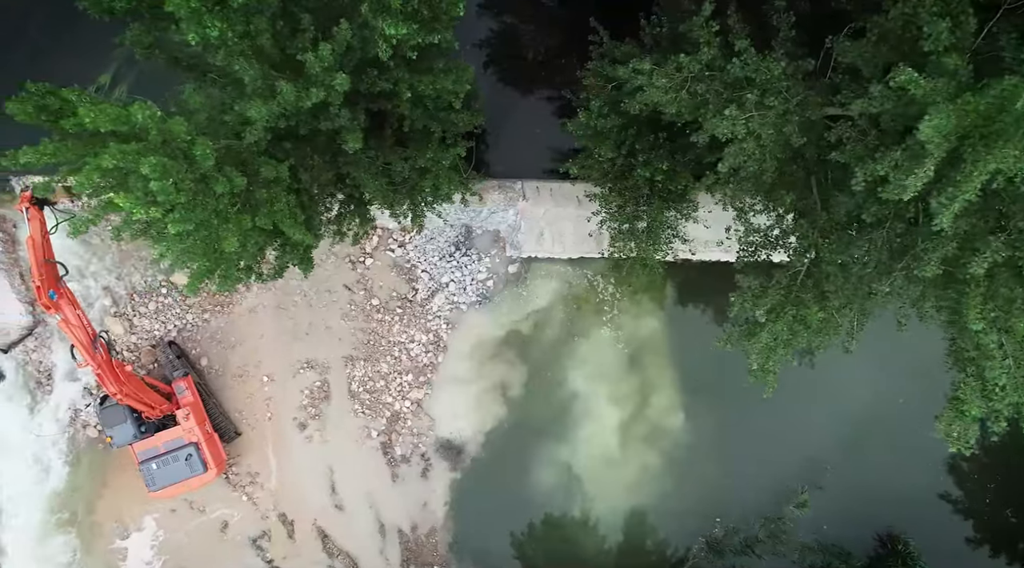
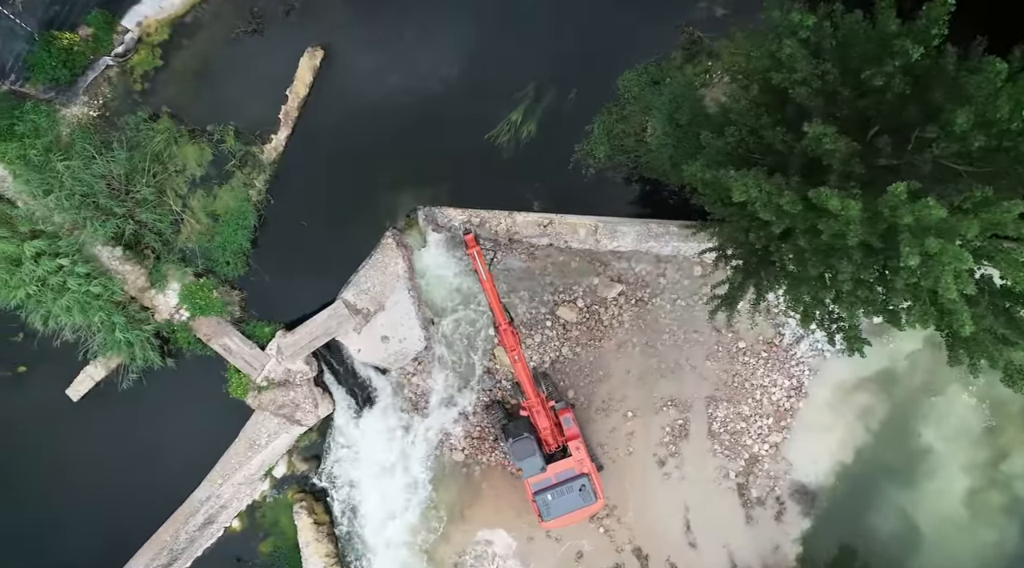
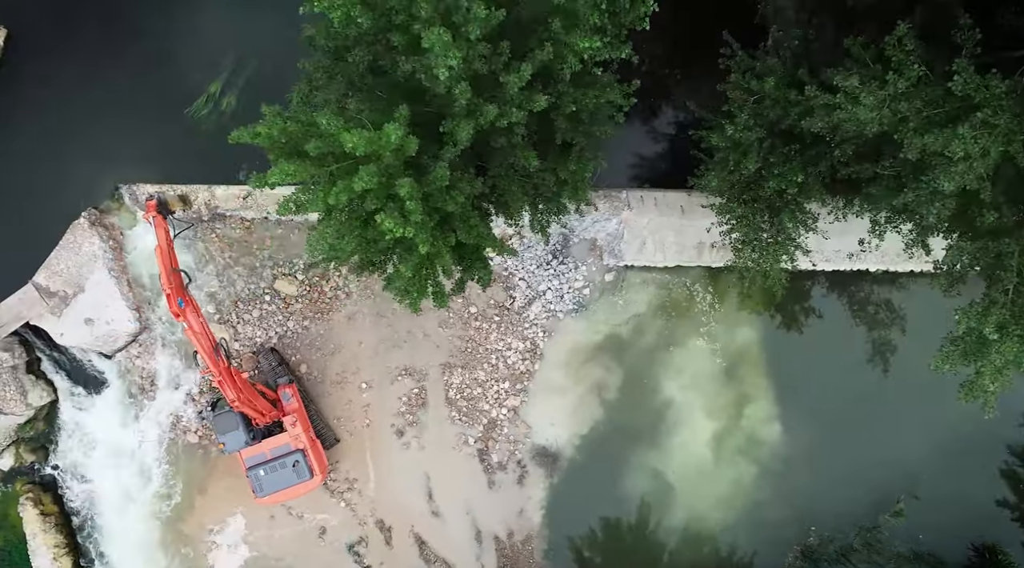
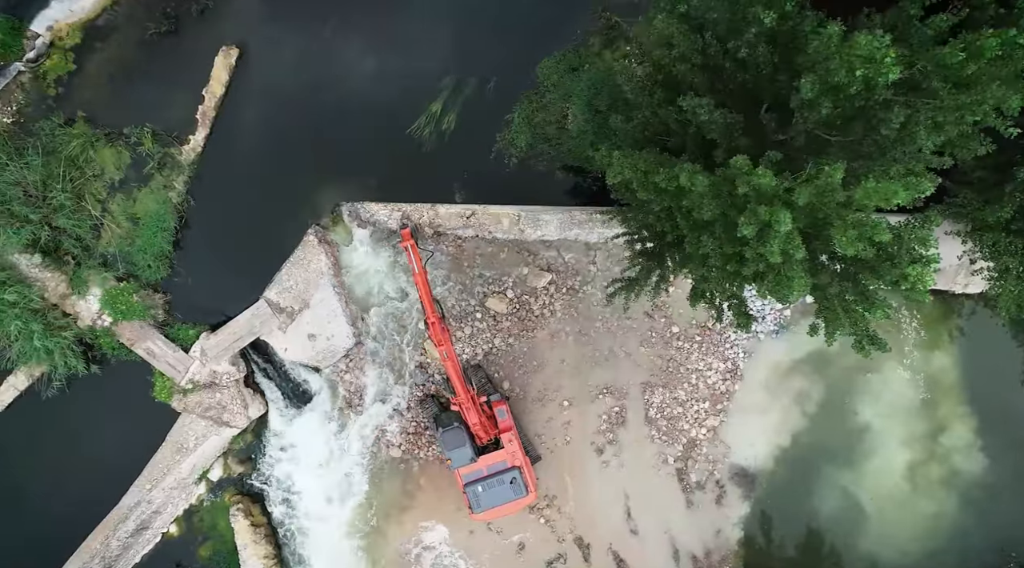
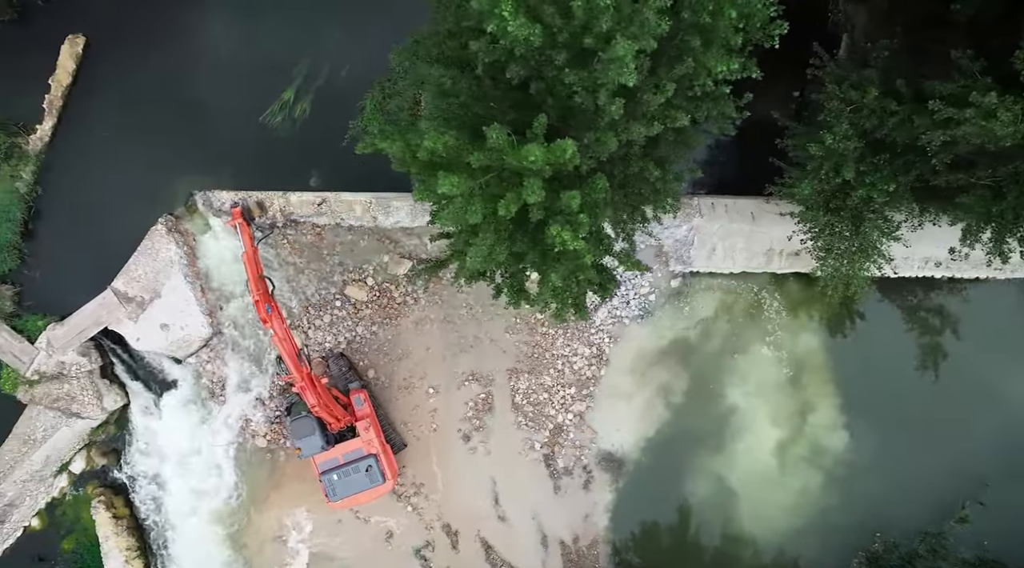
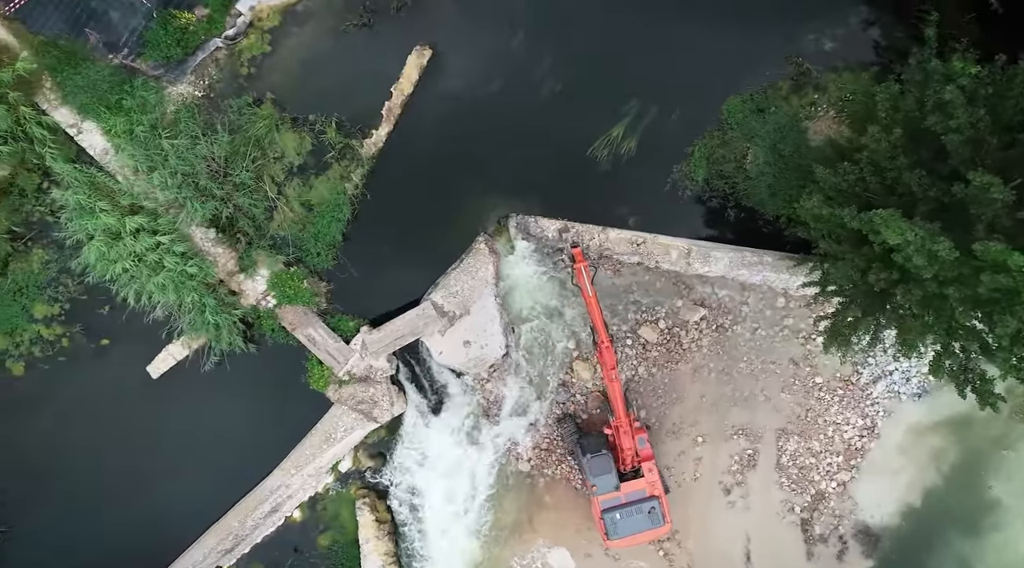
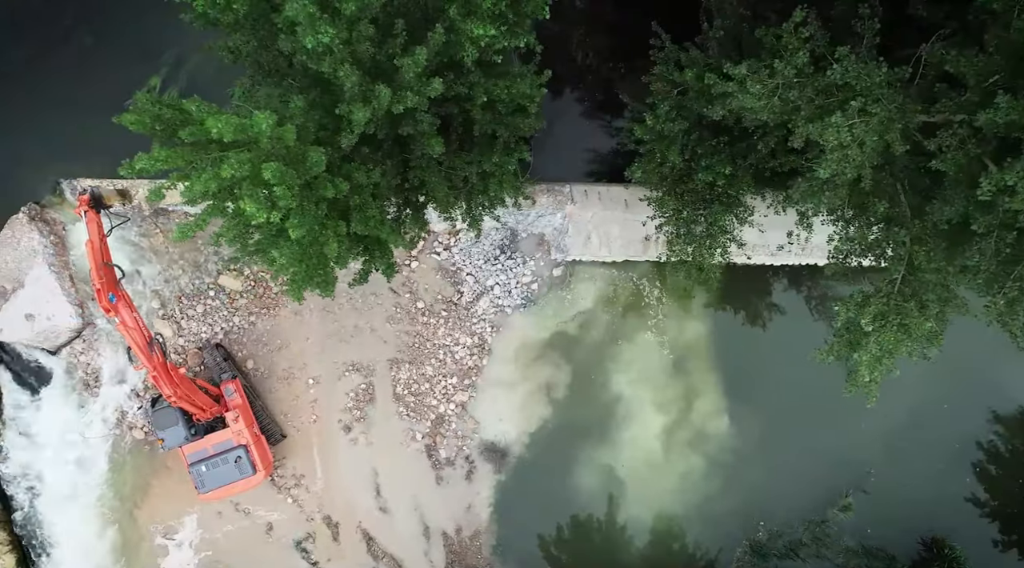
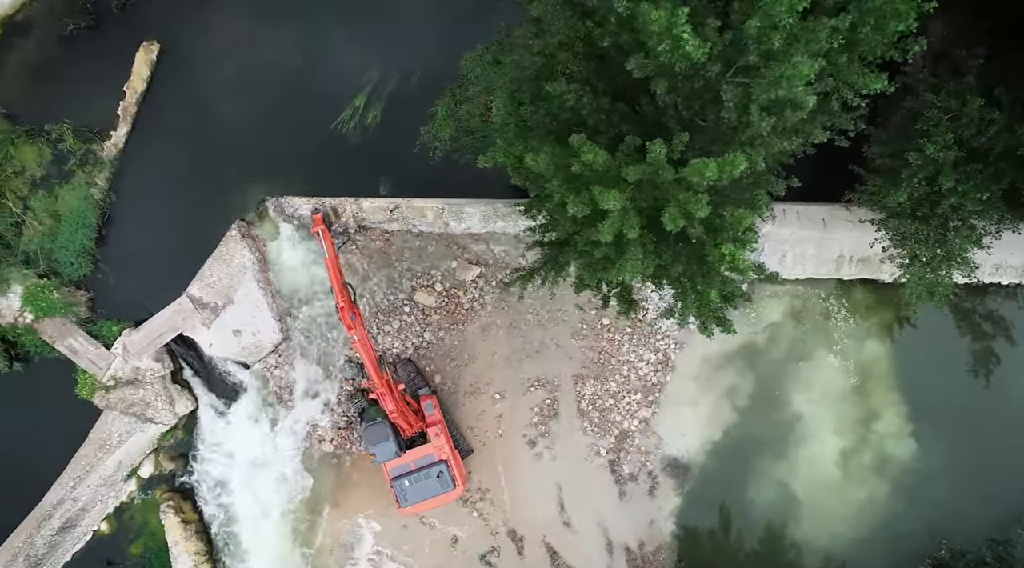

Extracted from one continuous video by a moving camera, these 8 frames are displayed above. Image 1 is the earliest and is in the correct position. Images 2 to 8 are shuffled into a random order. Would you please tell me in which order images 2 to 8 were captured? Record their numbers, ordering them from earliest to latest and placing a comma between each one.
7, 3, 5, 8, 4, 2, 6
